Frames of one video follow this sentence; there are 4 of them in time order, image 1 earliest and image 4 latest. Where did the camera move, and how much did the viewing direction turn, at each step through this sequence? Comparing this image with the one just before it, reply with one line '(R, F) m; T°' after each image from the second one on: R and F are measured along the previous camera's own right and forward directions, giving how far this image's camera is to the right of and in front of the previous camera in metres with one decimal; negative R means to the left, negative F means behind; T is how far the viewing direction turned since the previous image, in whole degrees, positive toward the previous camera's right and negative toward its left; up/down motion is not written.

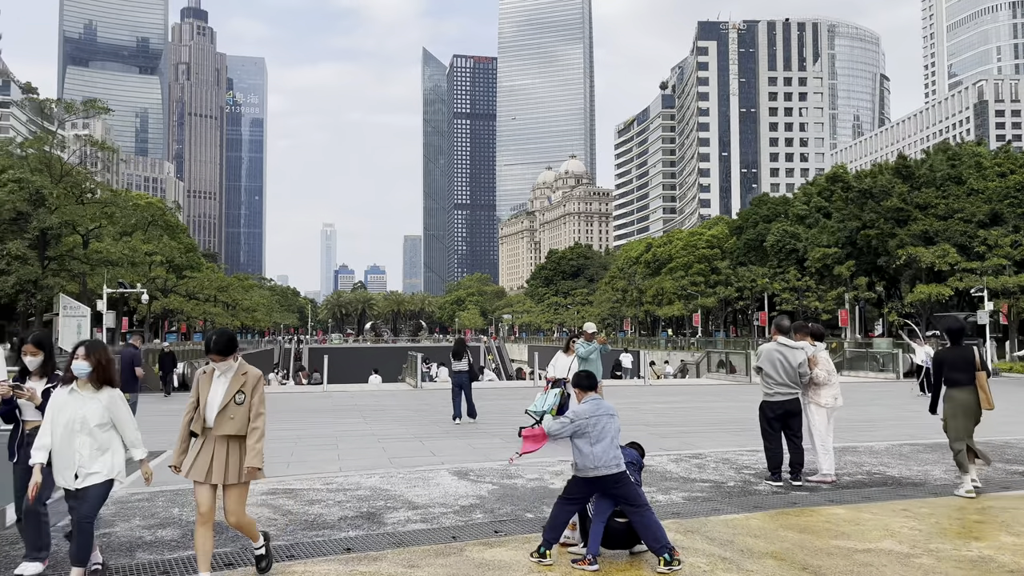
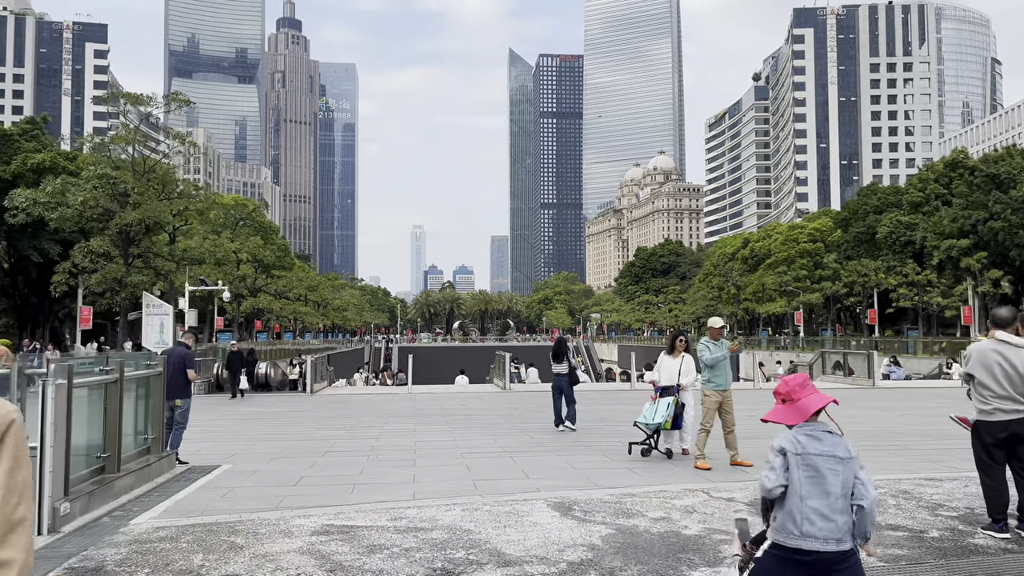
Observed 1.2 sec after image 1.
(-0.2, +1.7) m; -6°
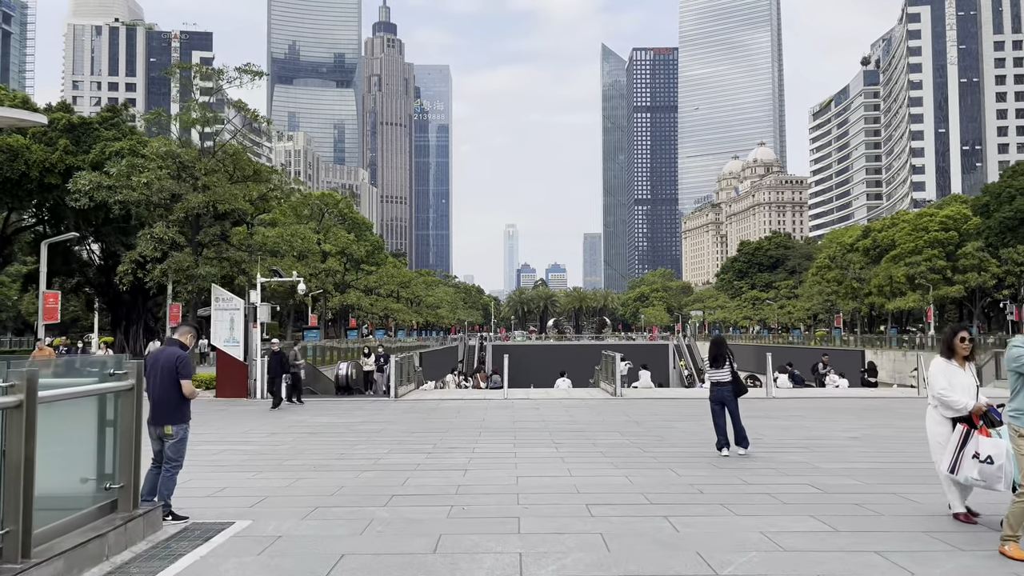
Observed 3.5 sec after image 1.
(-0.4, +3.1) m; -7°
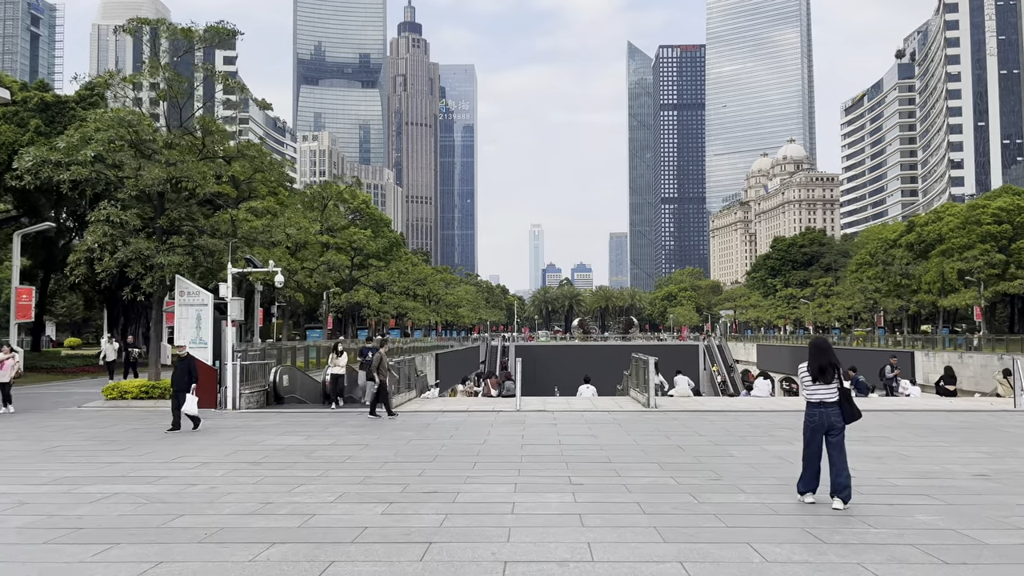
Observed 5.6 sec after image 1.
(+0.3, +3.1) m; -2°
